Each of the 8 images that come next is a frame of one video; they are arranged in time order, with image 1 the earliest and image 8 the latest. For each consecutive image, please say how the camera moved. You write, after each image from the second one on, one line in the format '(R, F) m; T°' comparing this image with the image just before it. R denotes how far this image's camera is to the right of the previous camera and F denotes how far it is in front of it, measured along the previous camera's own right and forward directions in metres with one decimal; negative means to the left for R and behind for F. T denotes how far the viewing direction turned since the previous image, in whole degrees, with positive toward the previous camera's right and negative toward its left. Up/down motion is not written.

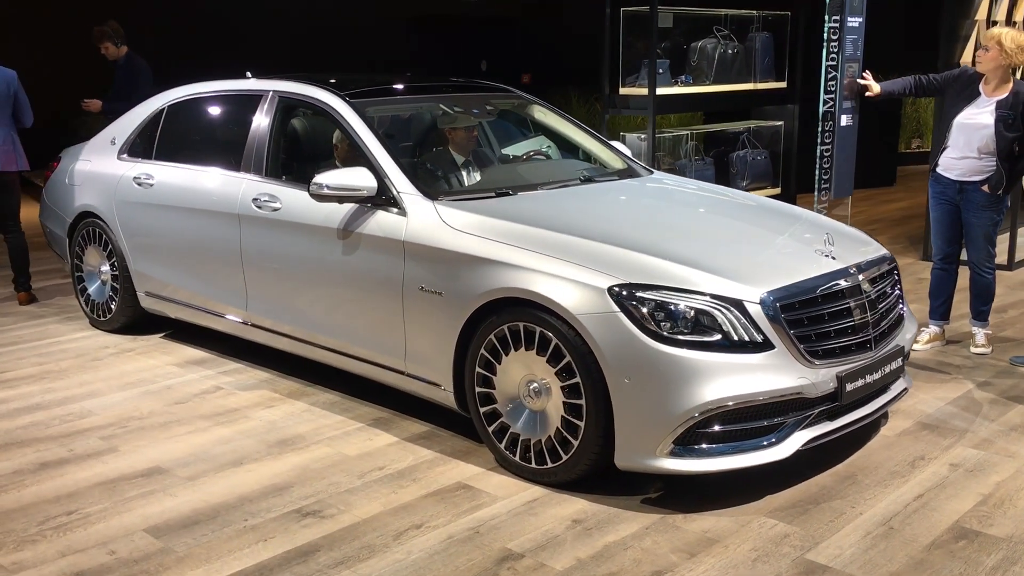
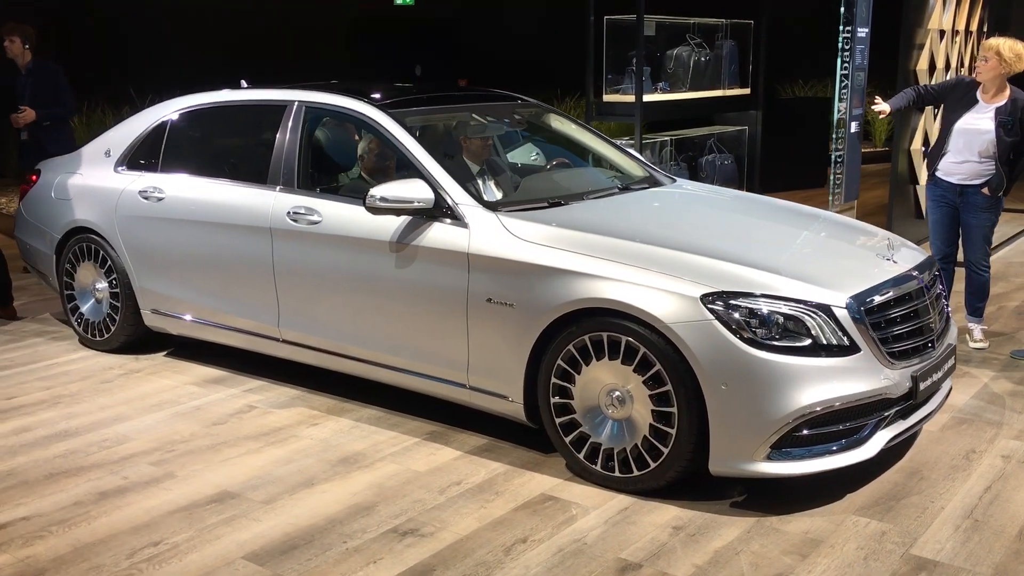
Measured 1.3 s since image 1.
(-0.7, 0.0) m; +6°
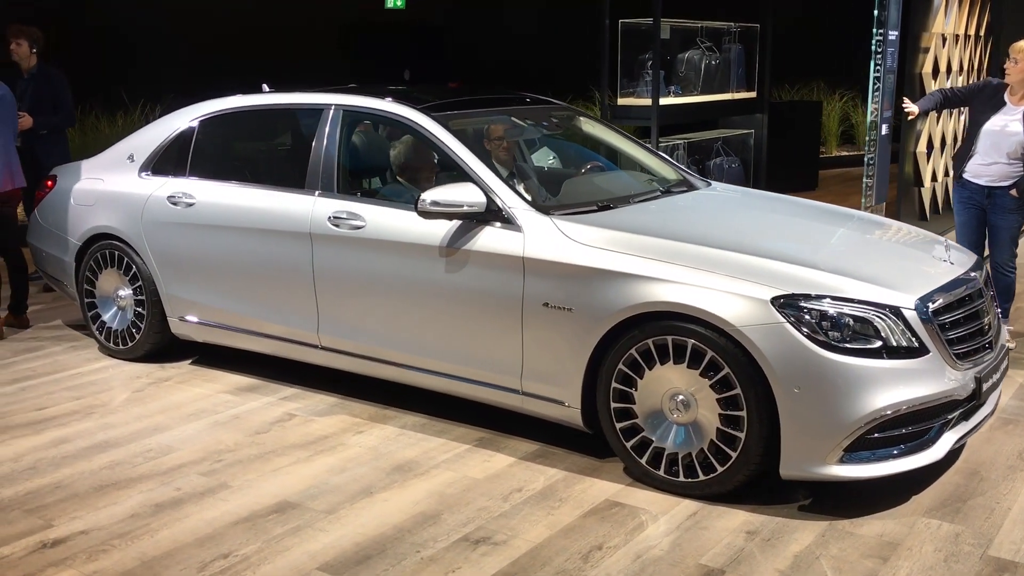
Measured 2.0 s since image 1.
(-0.3, 0.0) m; +2°
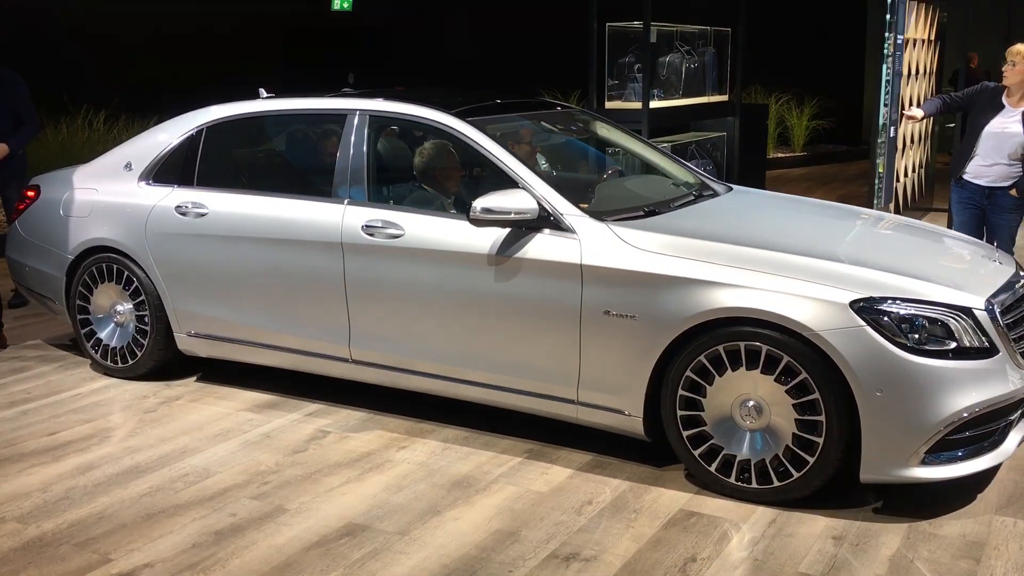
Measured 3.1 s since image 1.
(-0.5, +0.1) m; +5°
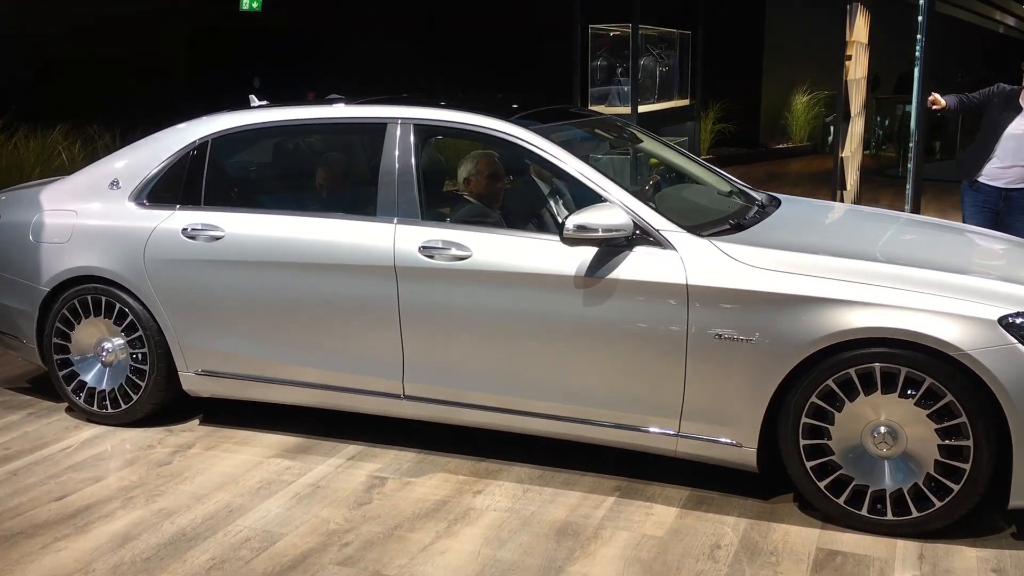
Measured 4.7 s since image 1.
(-0.8, +0.4) m; +8°
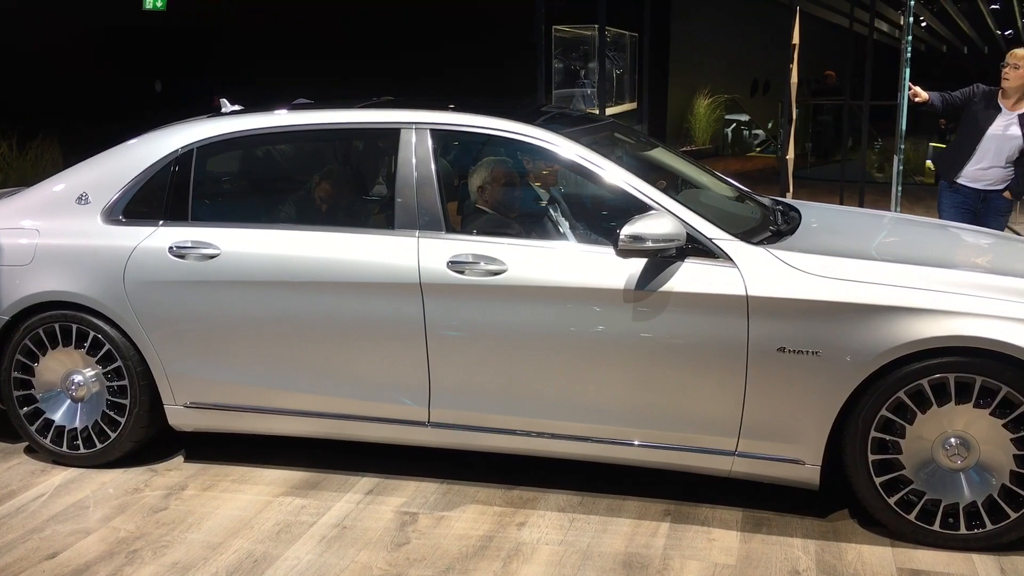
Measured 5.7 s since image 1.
(-0.5, +0.3) m; +7°
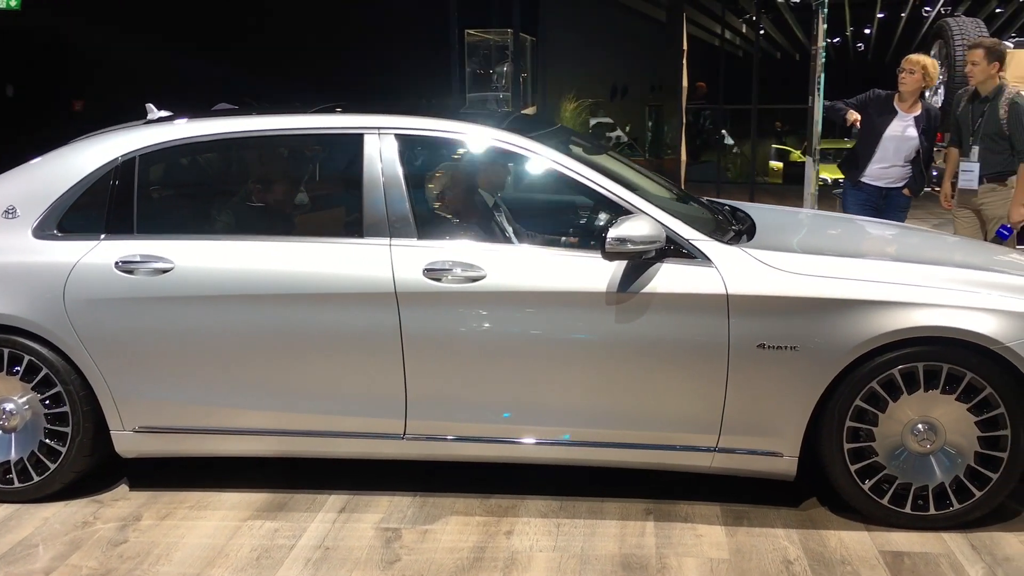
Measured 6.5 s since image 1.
(-0.4, +0.1) m; +8°
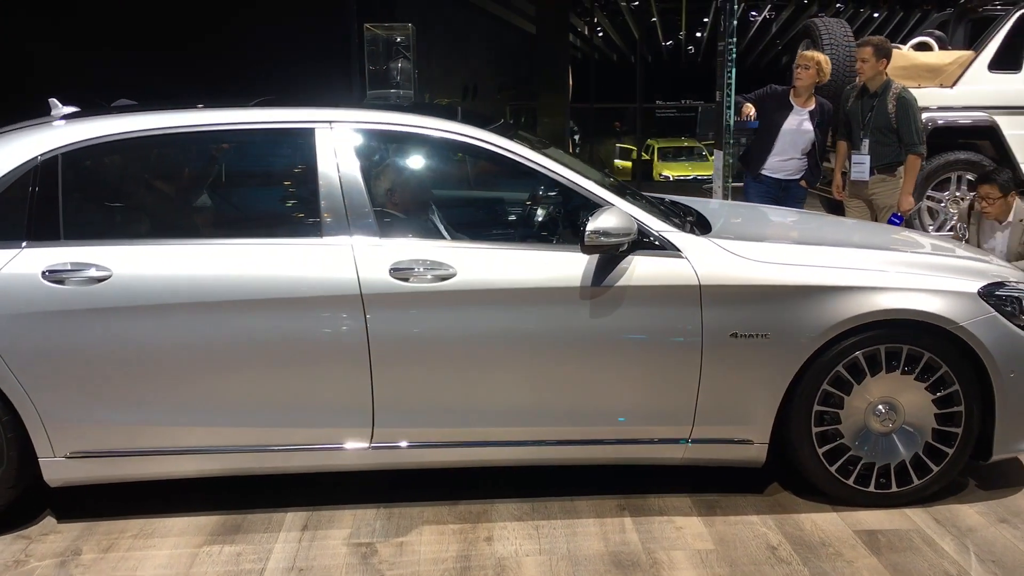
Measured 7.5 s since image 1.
(-0.4, +0.1) m; +9°
